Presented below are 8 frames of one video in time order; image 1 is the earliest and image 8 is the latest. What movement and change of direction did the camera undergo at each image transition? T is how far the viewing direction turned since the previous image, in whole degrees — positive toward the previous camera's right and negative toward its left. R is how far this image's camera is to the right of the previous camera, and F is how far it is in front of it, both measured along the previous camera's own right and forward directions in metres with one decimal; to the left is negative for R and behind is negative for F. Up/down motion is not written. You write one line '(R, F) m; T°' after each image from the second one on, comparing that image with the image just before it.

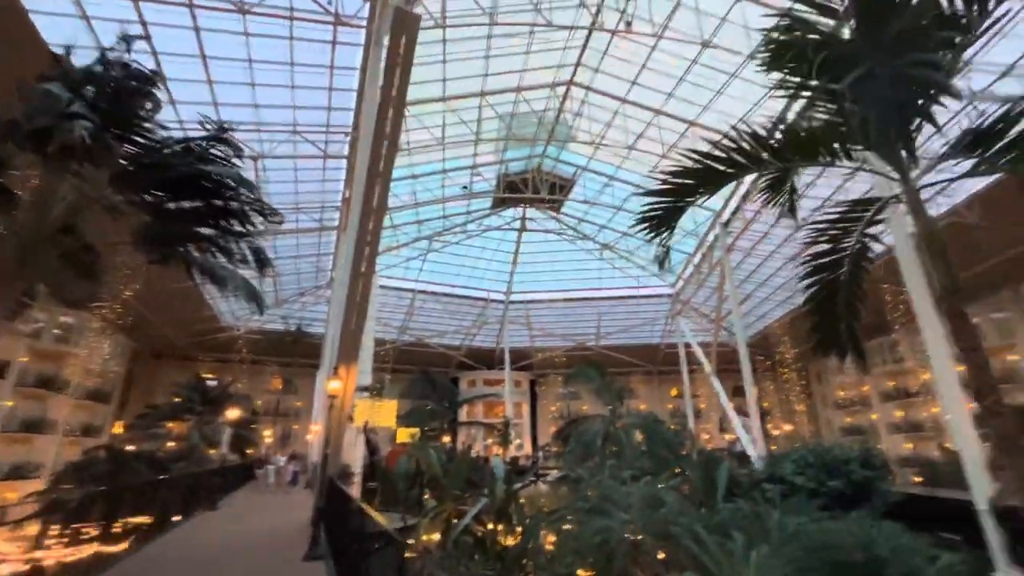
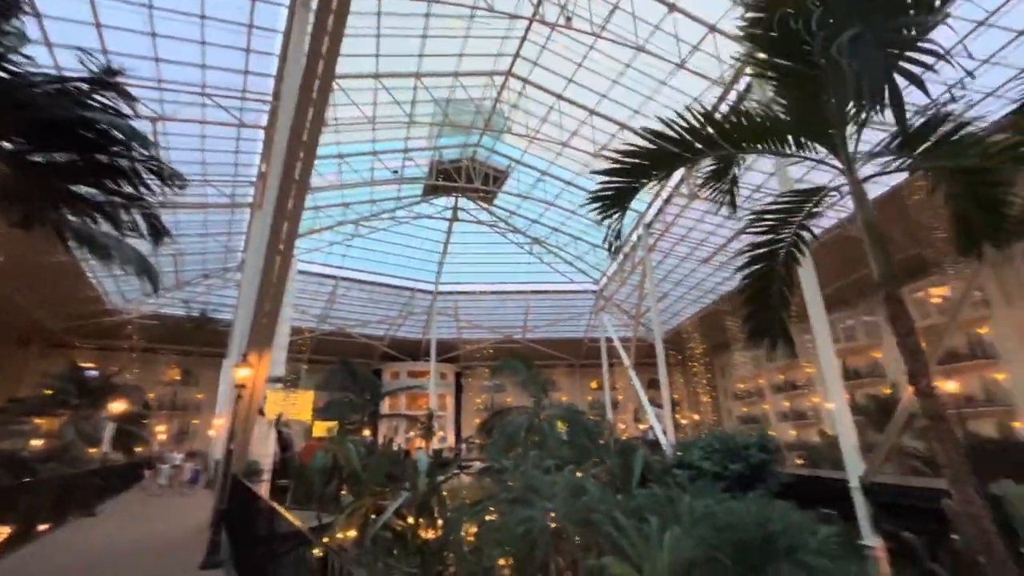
(-0.5, -0.1) m; +9°
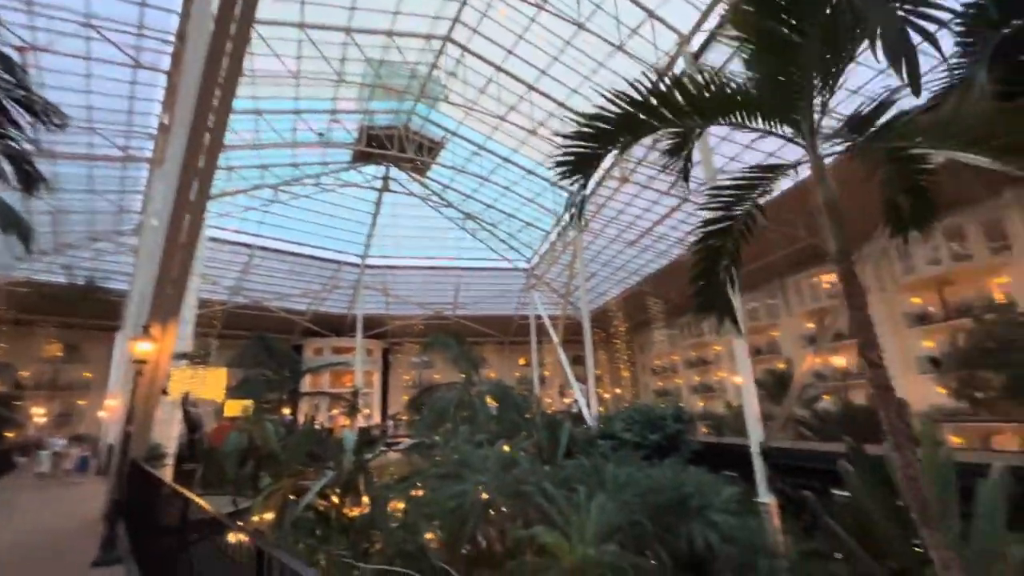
(-0.6, 0.0) m; +9°
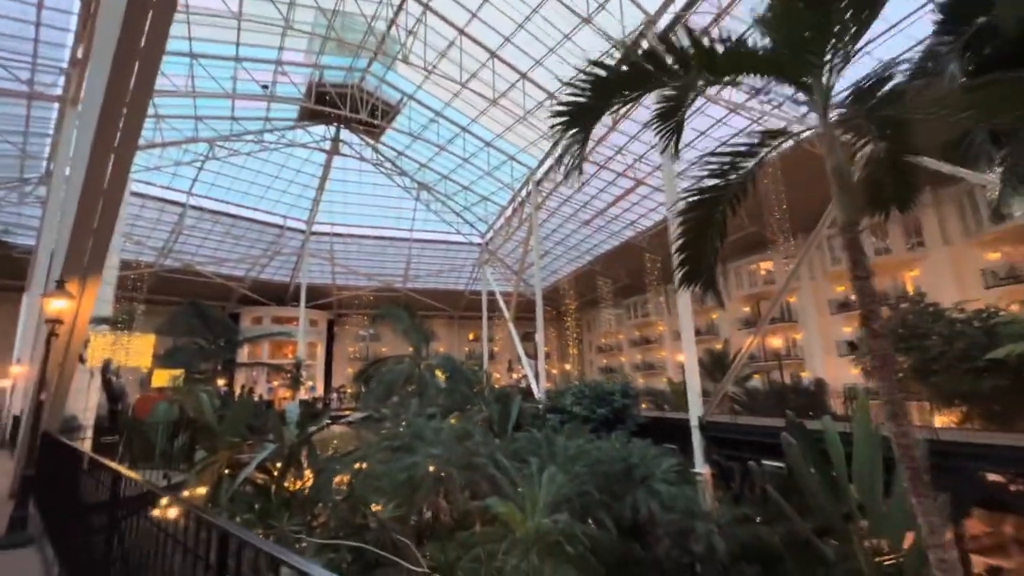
(-0.3, +0.1) m; +6°
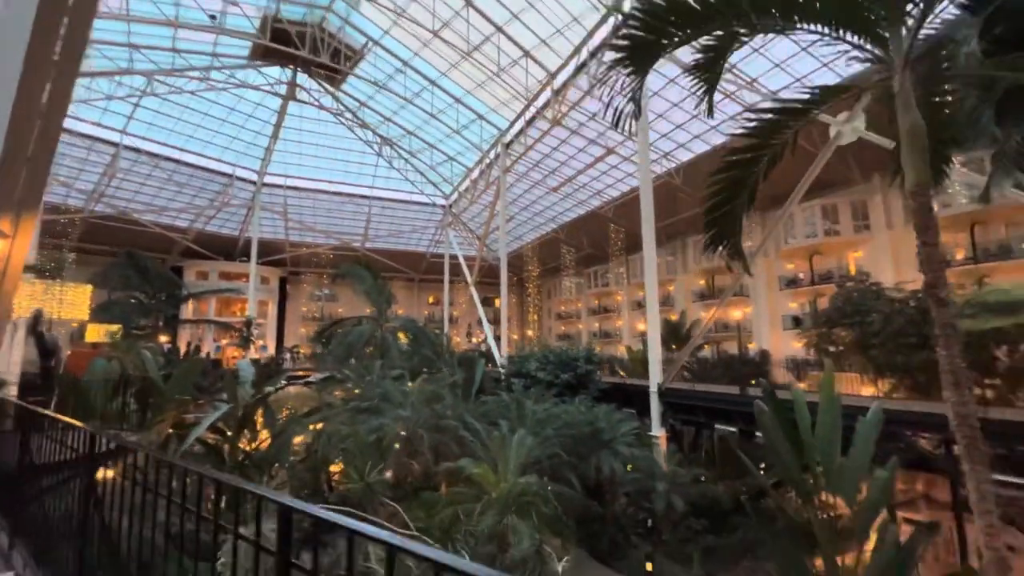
(-0.4, +0.1) m; +5°
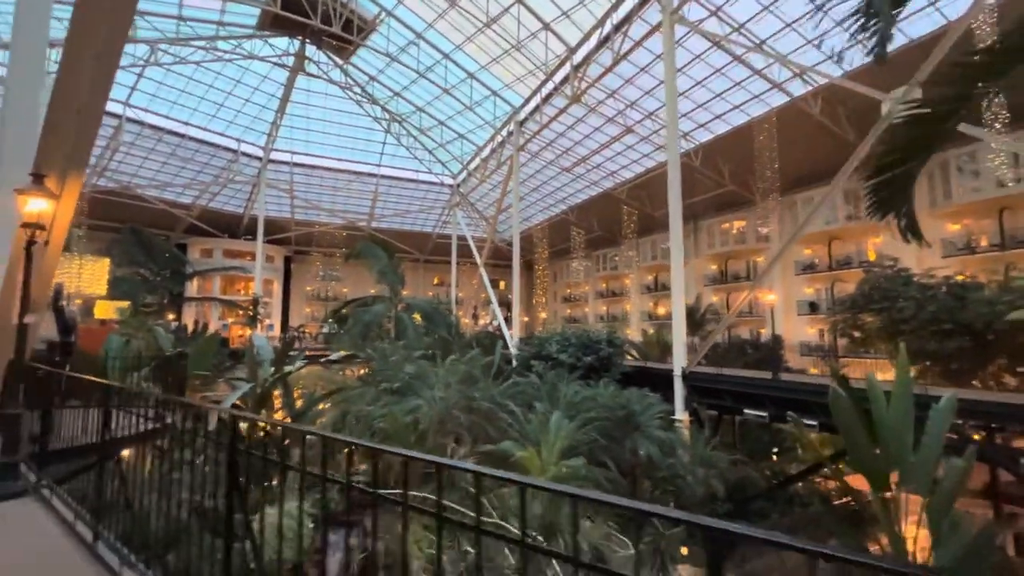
(-0.7, +0.3) m; +1°
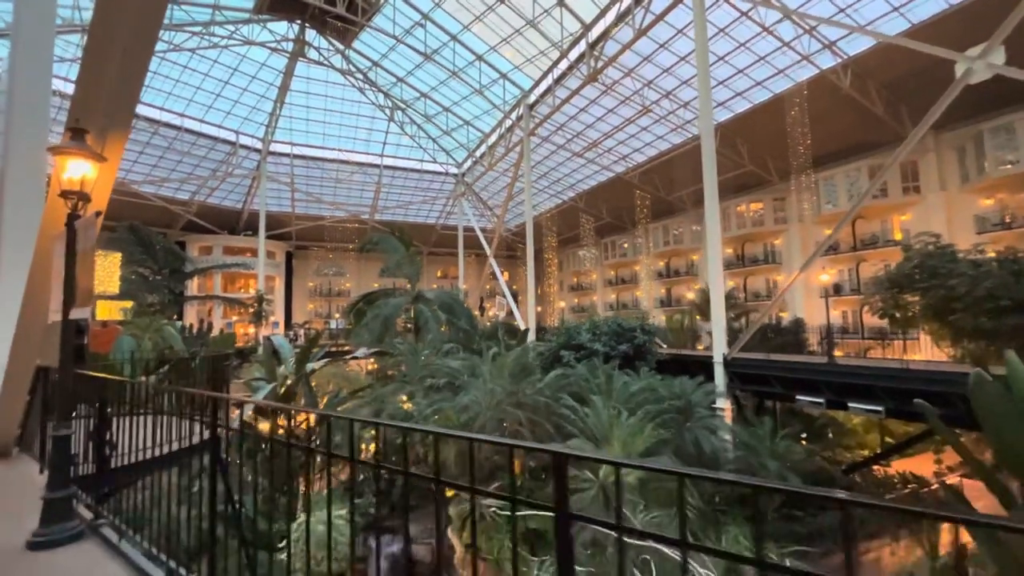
(-0.9, +0.7) m; +1°
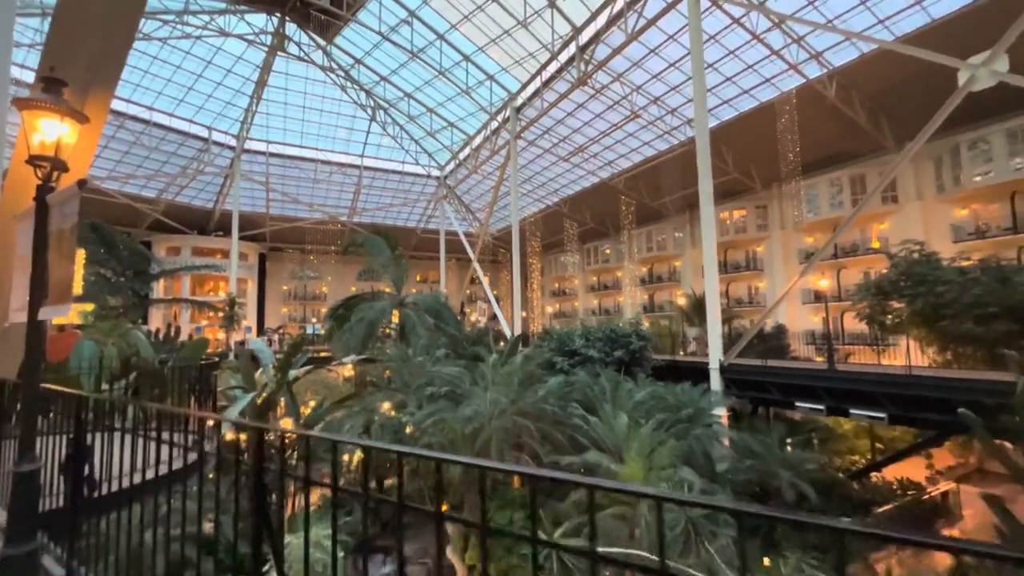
(-0.5, +0.4) m; +3°
